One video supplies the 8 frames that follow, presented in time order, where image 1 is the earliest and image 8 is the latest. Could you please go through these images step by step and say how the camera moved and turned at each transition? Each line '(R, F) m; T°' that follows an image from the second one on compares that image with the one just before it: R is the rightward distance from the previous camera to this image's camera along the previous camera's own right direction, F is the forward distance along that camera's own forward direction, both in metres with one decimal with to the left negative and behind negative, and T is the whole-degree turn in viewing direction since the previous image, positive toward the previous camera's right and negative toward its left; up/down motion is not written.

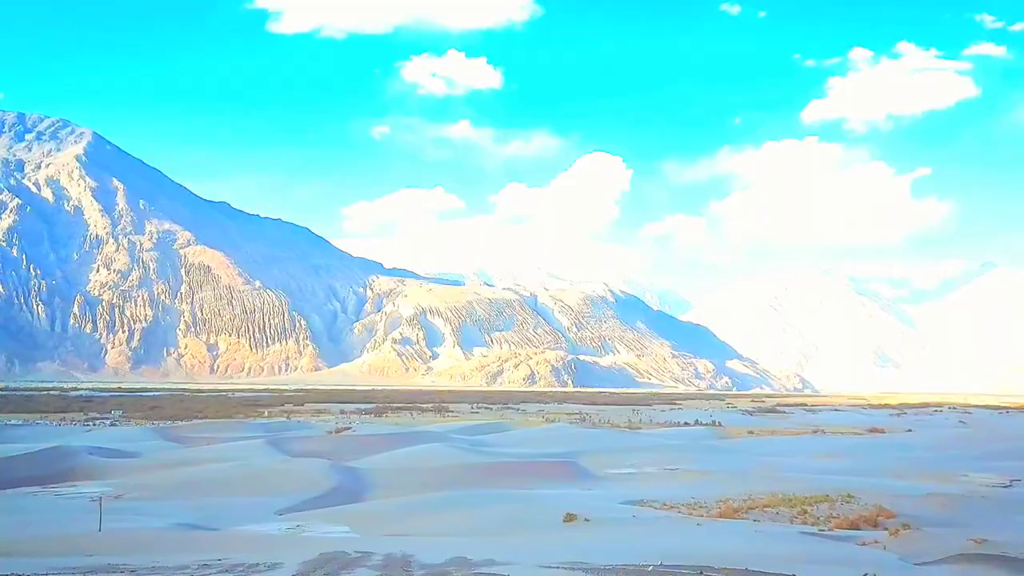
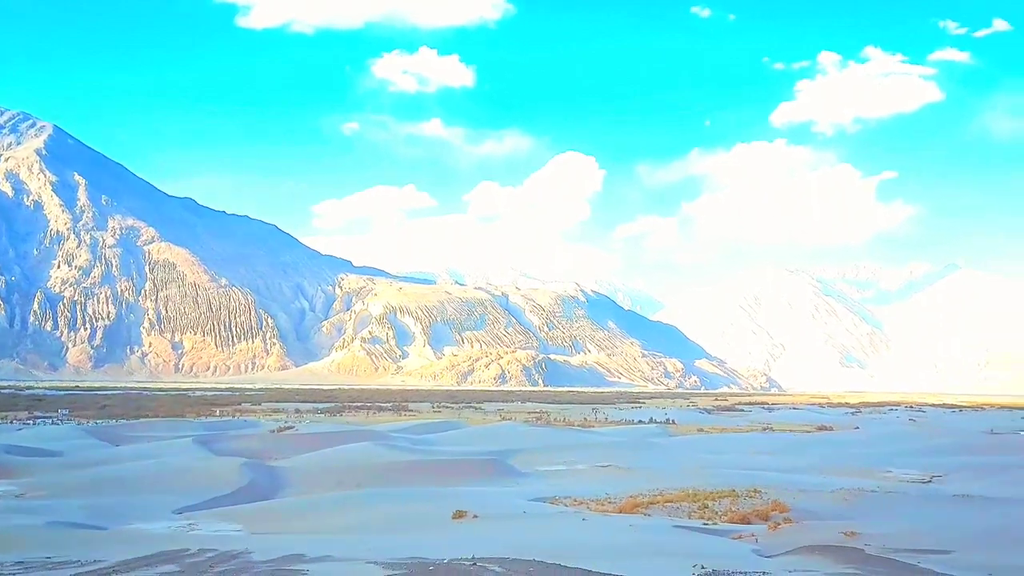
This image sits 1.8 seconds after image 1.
(+2.1, 0.0) m; +2°
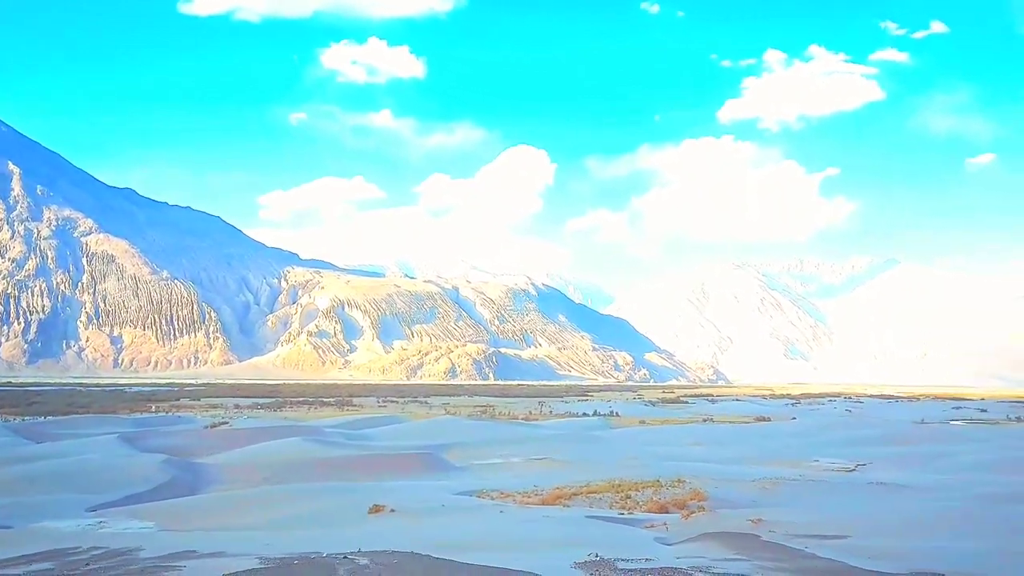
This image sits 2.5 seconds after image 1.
(+0.9, 0.0) m; +3°
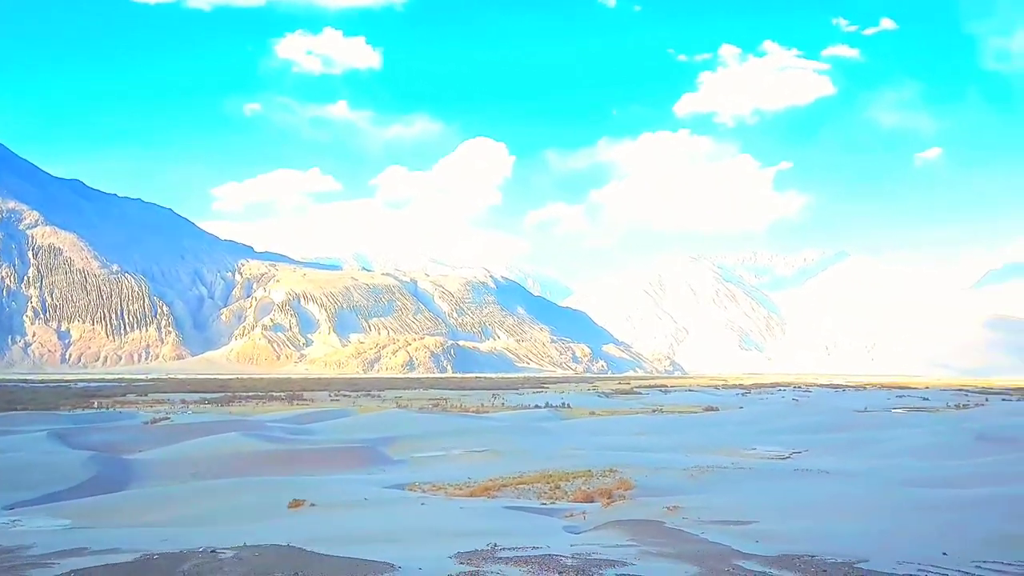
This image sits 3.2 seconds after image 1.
(+1.0, 0.0) m; +3°
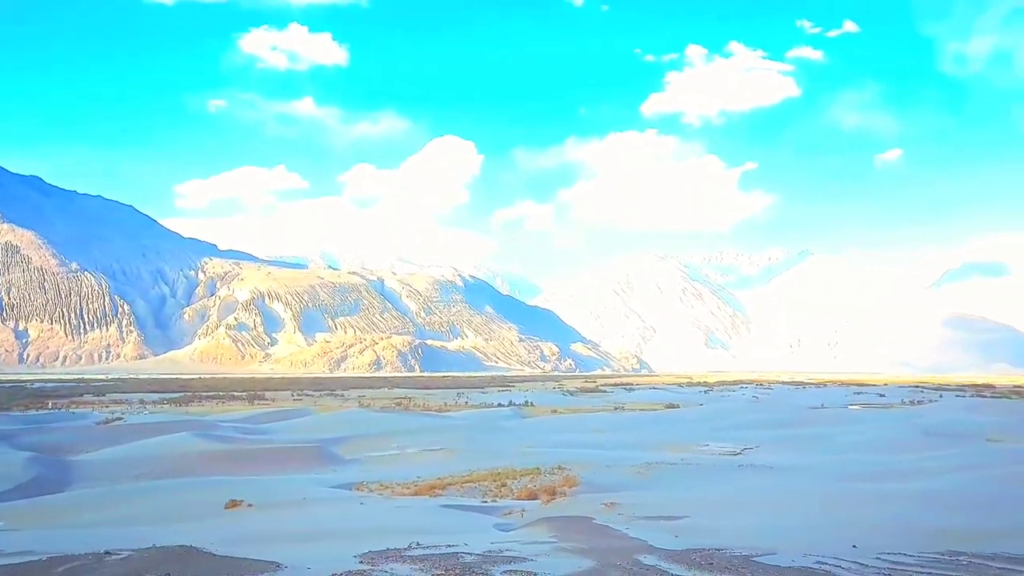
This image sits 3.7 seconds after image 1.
(+0.7, 0.0) m; +2°
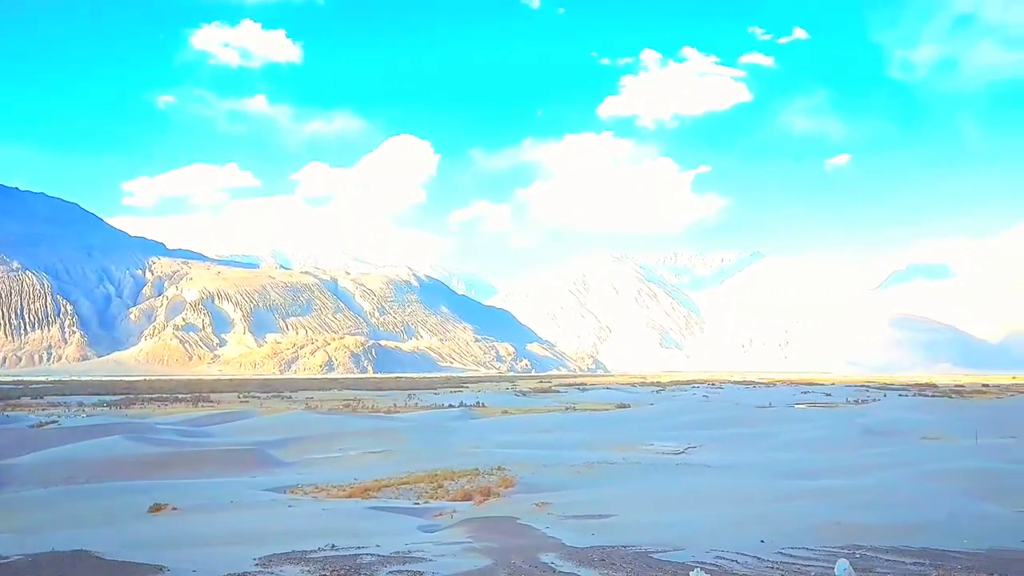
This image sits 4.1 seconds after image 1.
(+0.6, +0.1) m; +3°
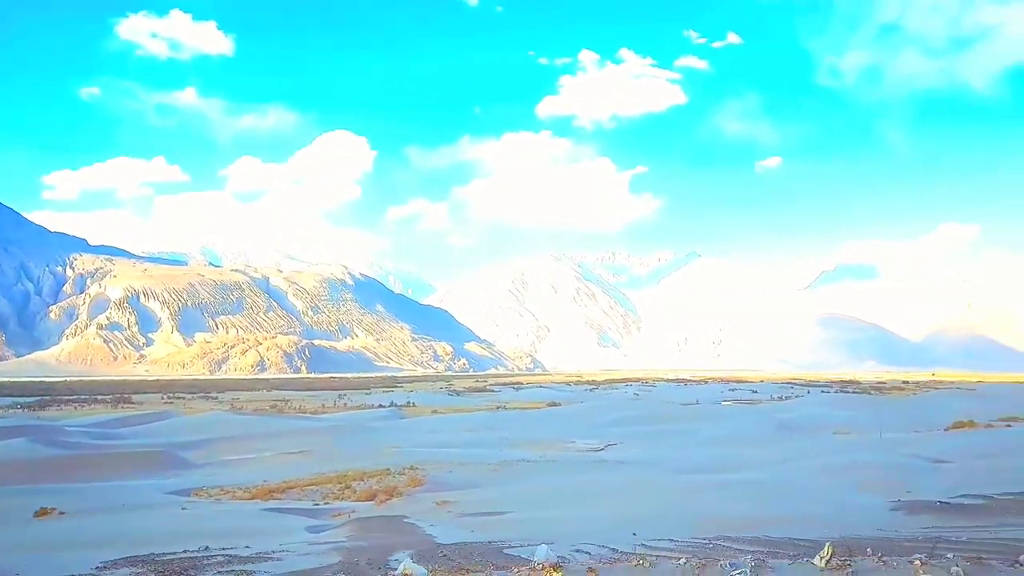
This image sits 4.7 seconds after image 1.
(+0.9, -0.1) m; +4°
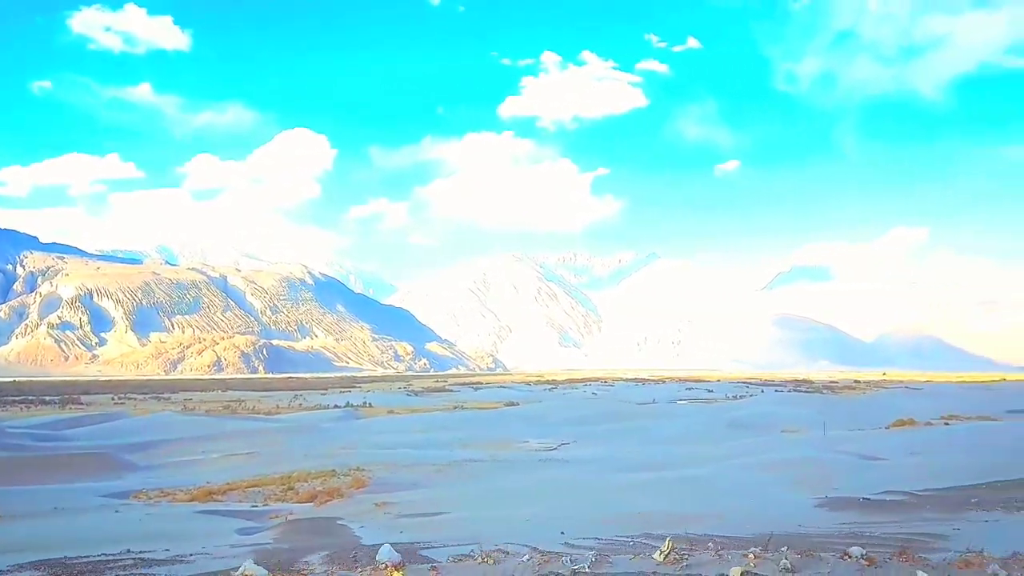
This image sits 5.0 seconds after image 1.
(+0.5, -0.1) m; +3°
